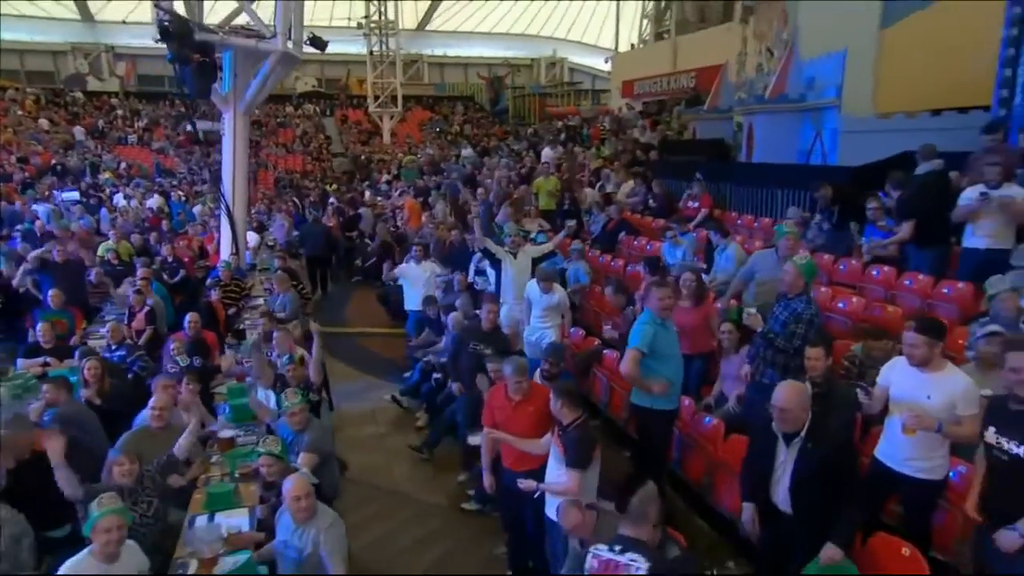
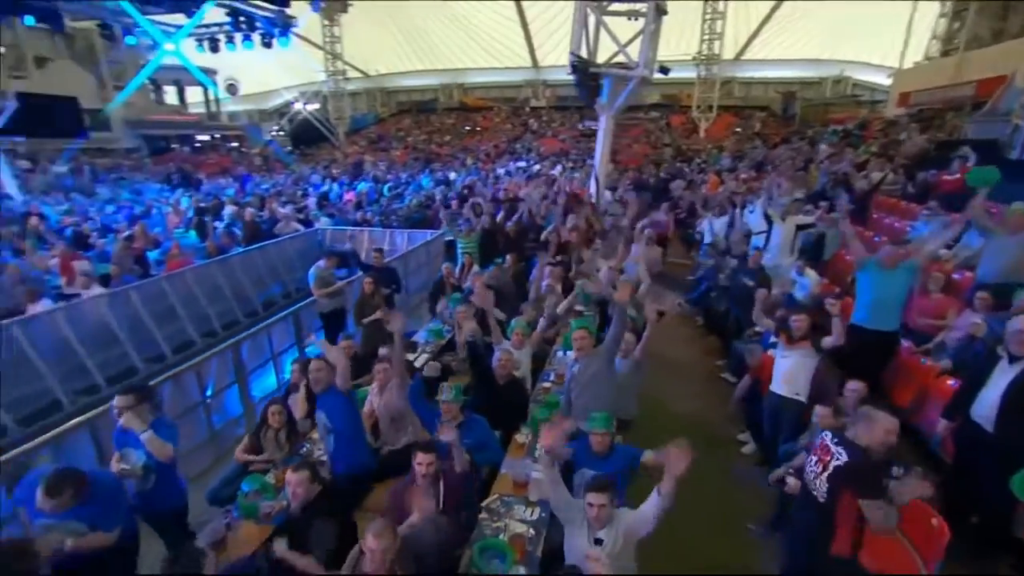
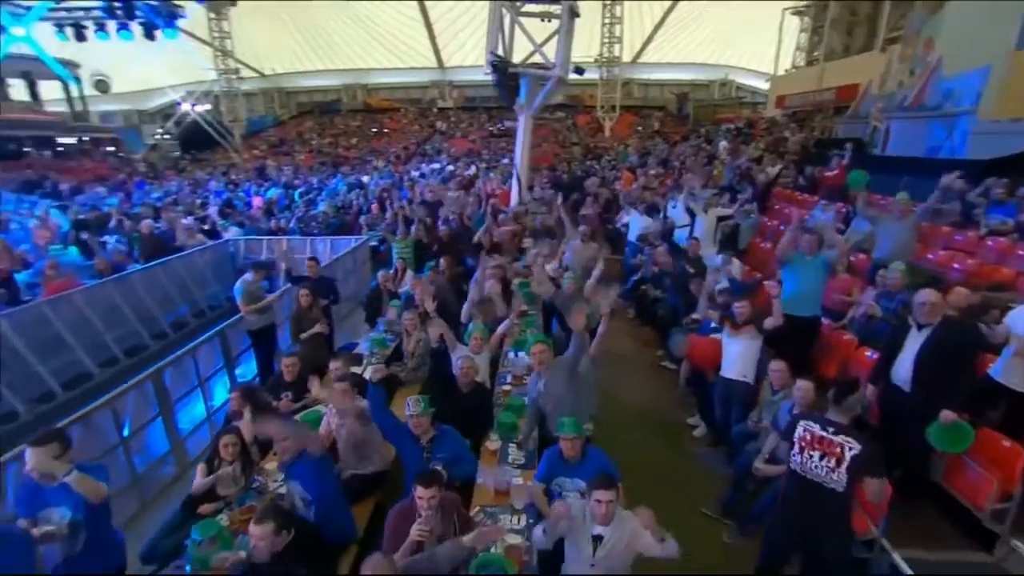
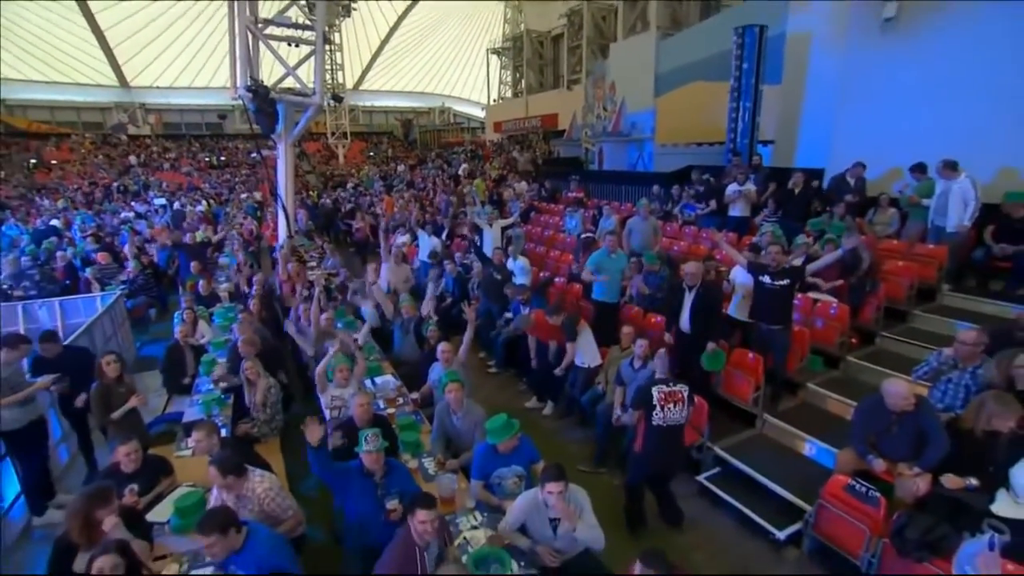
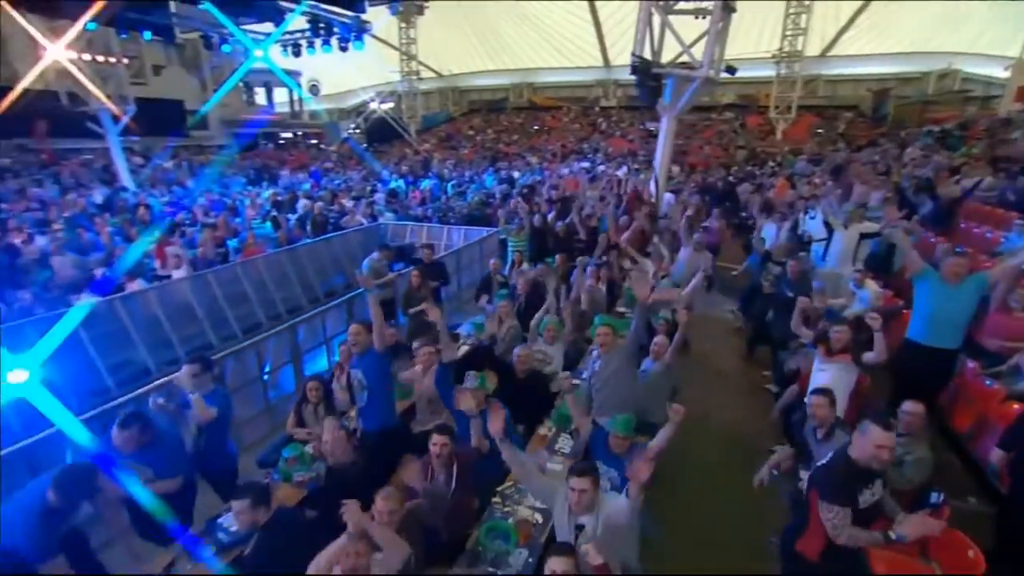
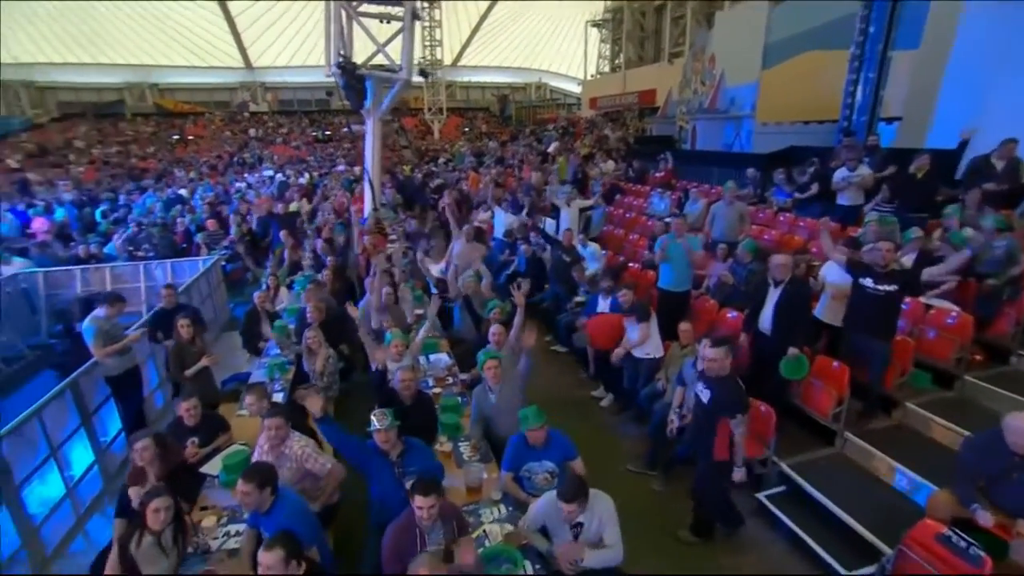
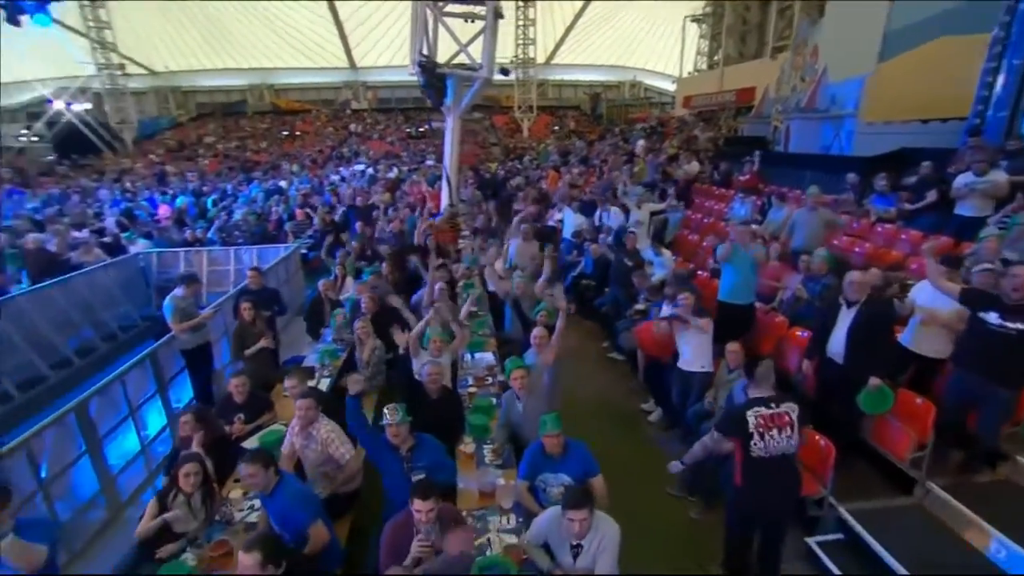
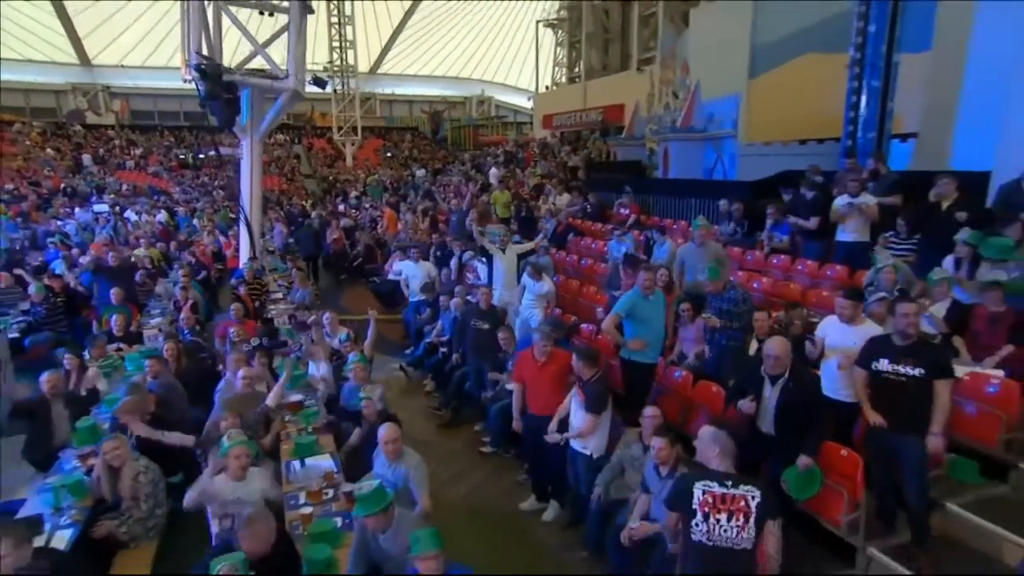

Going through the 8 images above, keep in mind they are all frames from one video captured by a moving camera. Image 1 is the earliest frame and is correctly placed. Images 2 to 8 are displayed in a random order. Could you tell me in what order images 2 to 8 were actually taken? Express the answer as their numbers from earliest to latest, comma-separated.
8, 4, 6, 7, 3, 2, 5
